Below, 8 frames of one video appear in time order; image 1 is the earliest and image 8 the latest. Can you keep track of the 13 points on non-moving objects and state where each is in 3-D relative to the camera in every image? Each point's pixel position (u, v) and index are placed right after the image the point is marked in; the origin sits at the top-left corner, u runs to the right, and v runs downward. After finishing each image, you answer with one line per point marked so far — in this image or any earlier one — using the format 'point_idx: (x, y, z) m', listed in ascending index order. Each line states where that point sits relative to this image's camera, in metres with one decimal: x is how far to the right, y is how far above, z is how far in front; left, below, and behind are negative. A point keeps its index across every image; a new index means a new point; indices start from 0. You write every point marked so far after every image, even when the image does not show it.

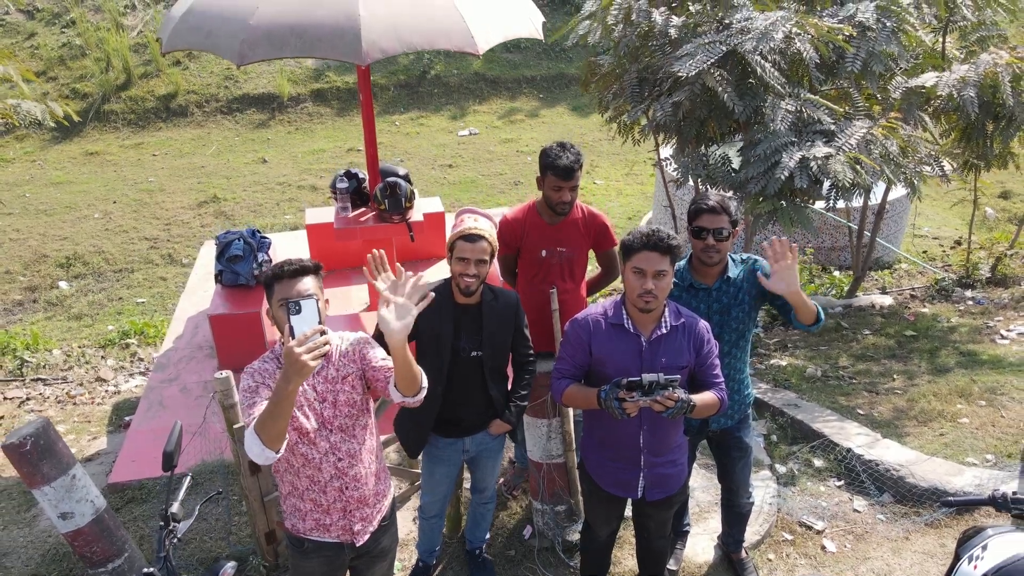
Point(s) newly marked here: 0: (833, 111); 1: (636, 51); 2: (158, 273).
0: (+1.2, +0.6, +3.3) m
1: (+0.5, +0.9, +3.6) m
2: (-3.9, +0.1, +9.5) m
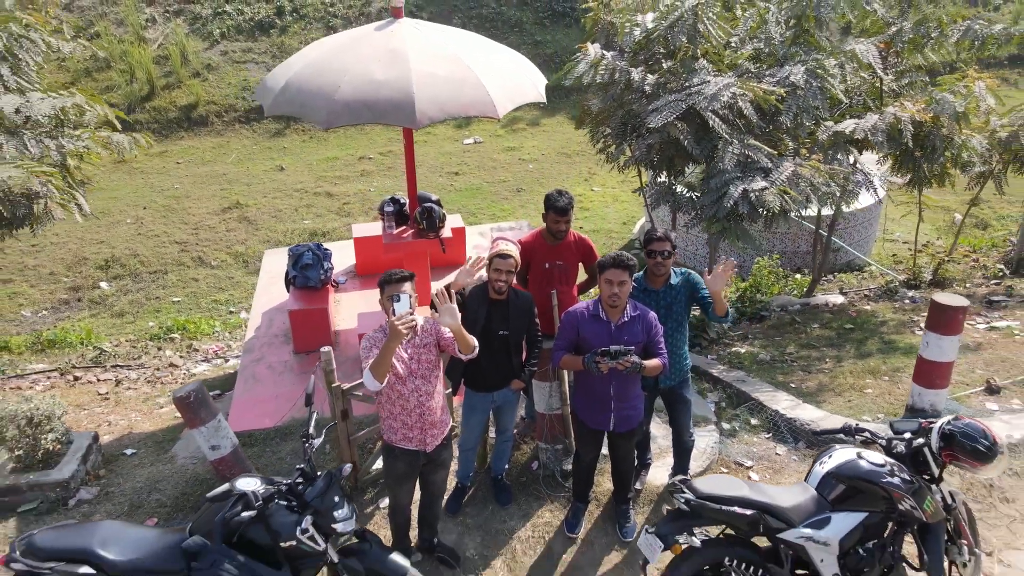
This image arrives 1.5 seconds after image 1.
0: (+1.2, +0.6, +4.3) m
1: (+0.5, +0.9, +4.6) m
2: (-3.8, +0.1, +10.4) m
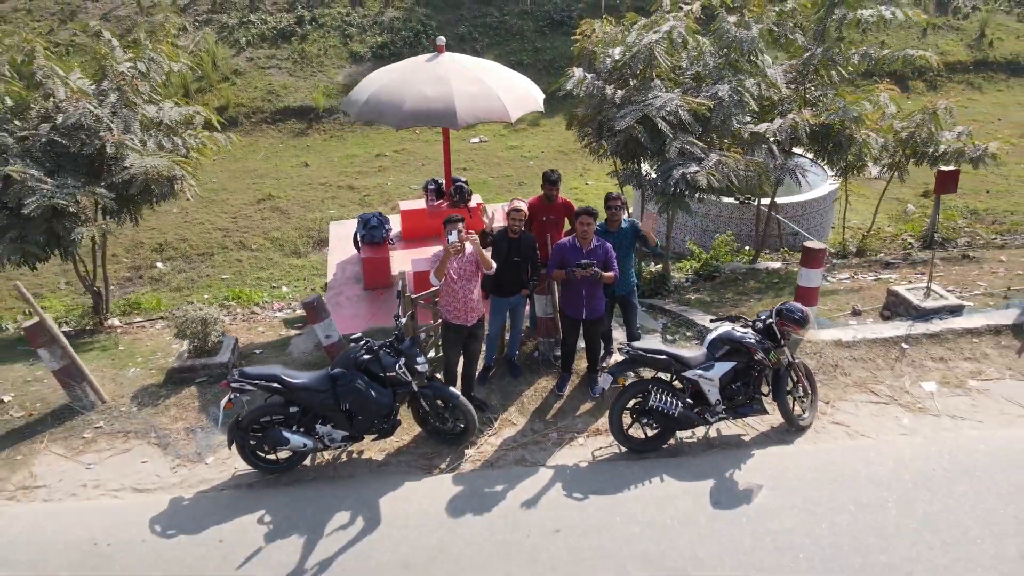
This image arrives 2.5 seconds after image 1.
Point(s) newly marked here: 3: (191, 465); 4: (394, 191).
0: (+1.2, +0.9, +6.0) m
1: (+0.6, +1.2, +6.3) m
2: (-3.8, +0.4, +12.1) m
3: (-1.5, -0.8, +4.4) m
4: (-1.9, +1.6, +14.8) m
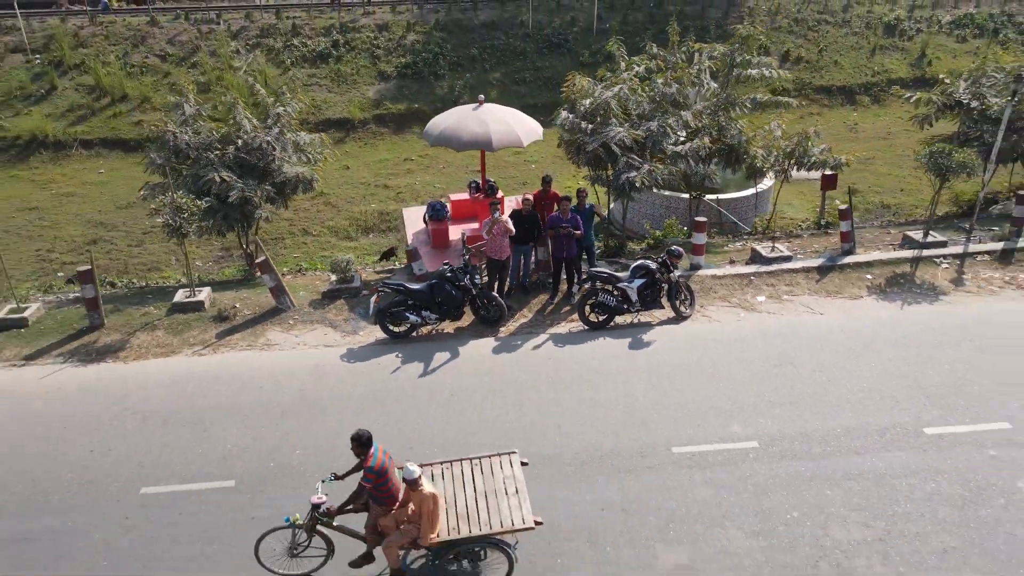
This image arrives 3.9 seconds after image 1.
0: (+1.4, +1.3, +9.7) m
1: (+0.7, +1.7, +10.1) m
2: (-3.6, +0.9, +15.9) m
3: (-1.4, -0.4, +8.2) m
4: (-1.8, +2.0, +18.5) m
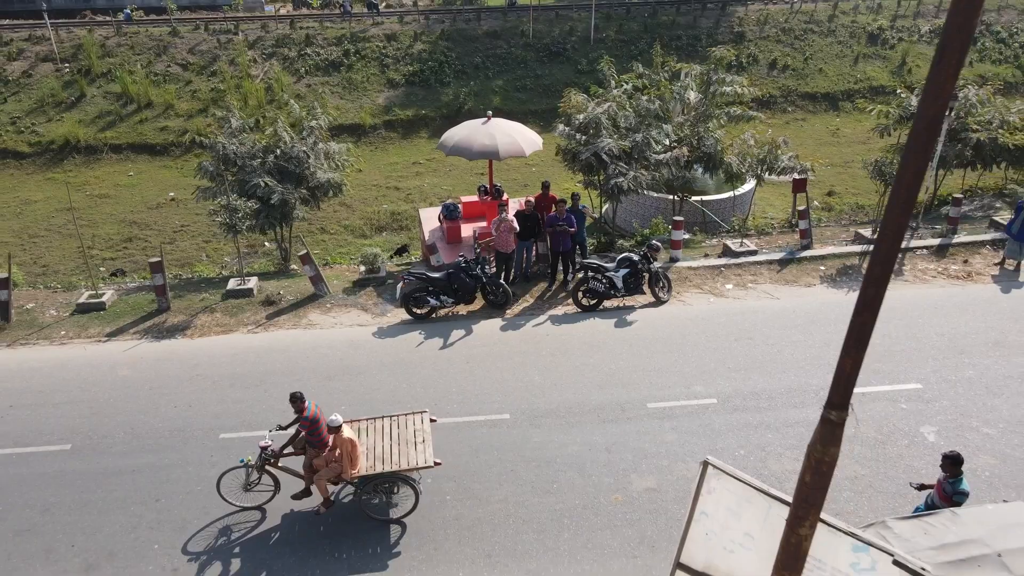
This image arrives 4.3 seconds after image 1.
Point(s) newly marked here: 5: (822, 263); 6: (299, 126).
0: (+1.4, +1.5, +11.2) m
1: (+0.8, +1.8, +11.5) m
2: (-3.6, +1.0, +17.3) m
3: (-1.4, -0.3, +9.6) m
4: (-1.8, +2.1, +20.0) m
5: (+3.5, +0.3, +10.5) m
6: (-2.8, +2.1, +12.2) m
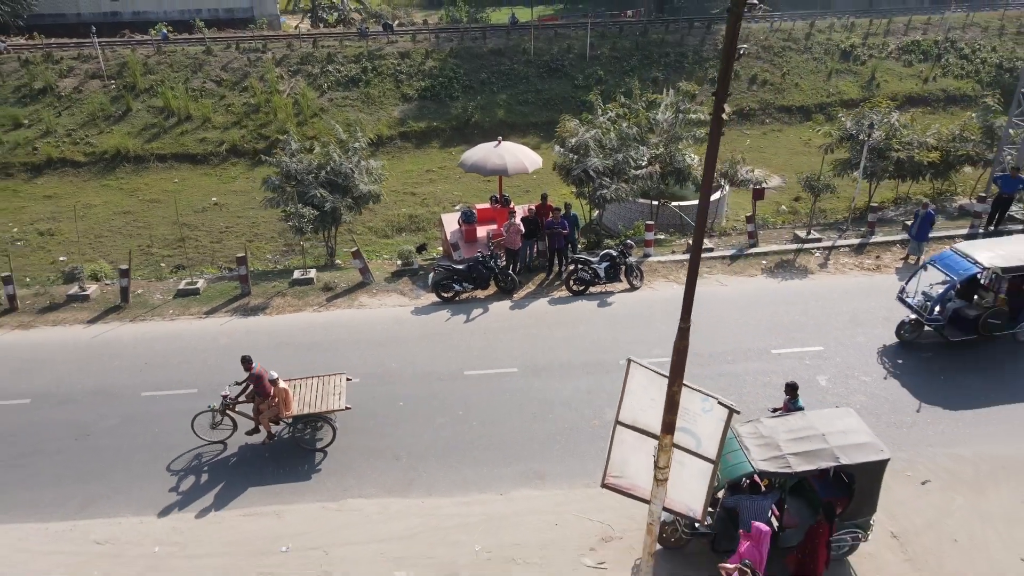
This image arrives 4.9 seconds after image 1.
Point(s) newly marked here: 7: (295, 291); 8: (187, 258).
0: (+1.5, +1.6, +13.9) m
1: (+0.8, +1.9, +14.2) m
2: (-3.5, +1.1, +20.0) m
3: (-1.3, -0.2, +12.3) m
4: (-1.7, +2.3, +22.7) m
5: (+3.6, +0.4, +13.2) m
6: (-2.7, +2.3, +14.9) m
7: (-3.0, 0.0, +12.6) m
8: (-7.0, +0.6, +19.7) m
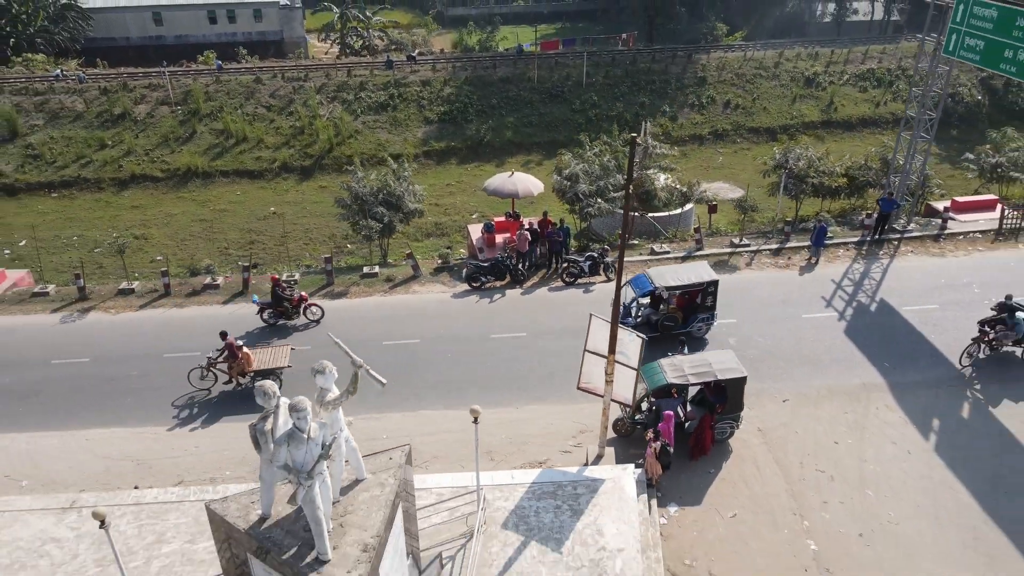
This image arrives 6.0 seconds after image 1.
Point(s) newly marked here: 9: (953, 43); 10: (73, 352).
0: (+1.7, +1.8, +18.7) m
1: (+1.0, +2.1, +19.0) m
2: (-3.3, +1.3, +24.8) m
3: (-1.1, 0.0, +17.2) m
4: (-1.5, +2.4, +27.5) m
5: (+3.8, +0.6, +18.0) m
6: (-2.5, +2.4, +19.7) m
7: (-2.8, +0.1, +17.5) m
8: (-6.8, +0.8, +24.5) m
9: (+8.1, +4.5, +16.8) m
10: (-7.2, -1.0, +14.9) m
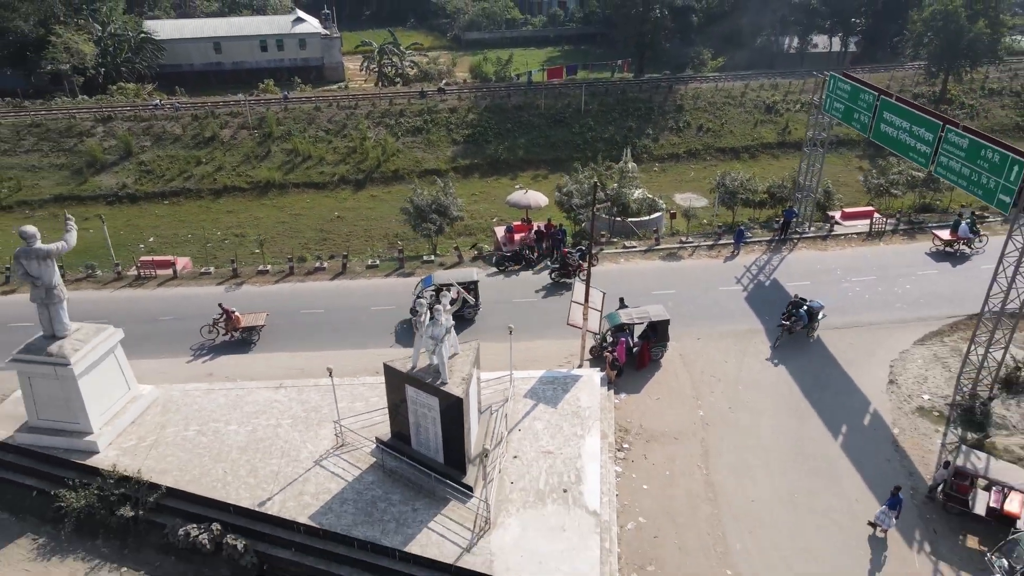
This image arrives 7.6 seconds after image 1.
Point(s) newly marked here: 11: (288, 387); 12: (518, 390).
0: (+2.1, +2.2, +26.5) m
1: (+1.4, +2.5, +26.8) m
2: (-2.9, +1.8, +32.7) m
3: (-0.7, +0.5, +25.0) m
4: (-1.0, +2.9, +35.3) m
5: (+4.2, +1.0, +25.8) m
6: (-2.1, +2.9, +27.6) m
7: (-2.4, +0.6, +25.3) m
8: (-6.3, +1.3, +32.4) m
9: (+8.5, +4.9, +24.5) m
10: (-6.8, -0.5, +22.8) m
11: (-4.4, -2.0, +18.1) m
12: (+0.1, -2.0, +18.0) m
